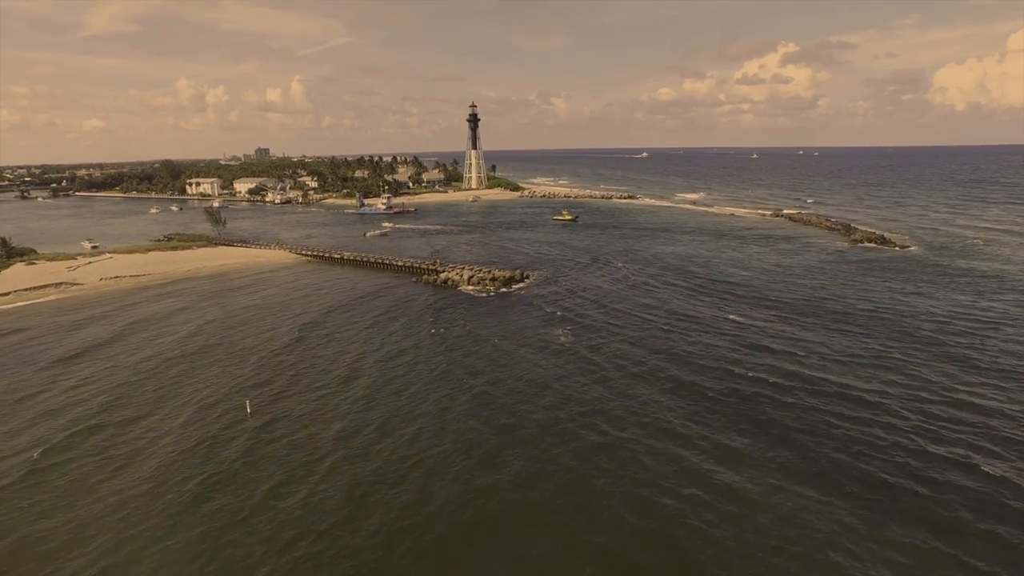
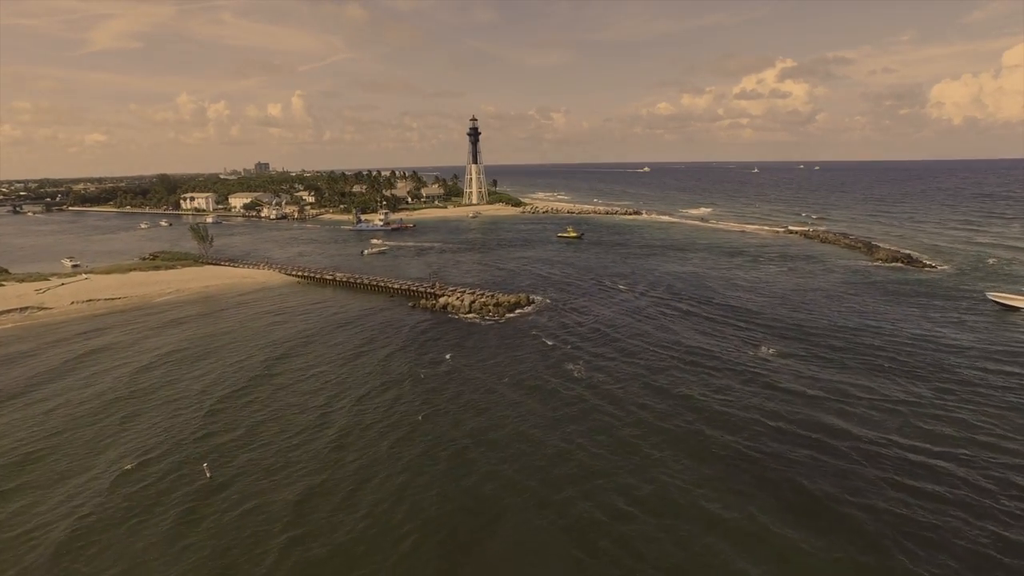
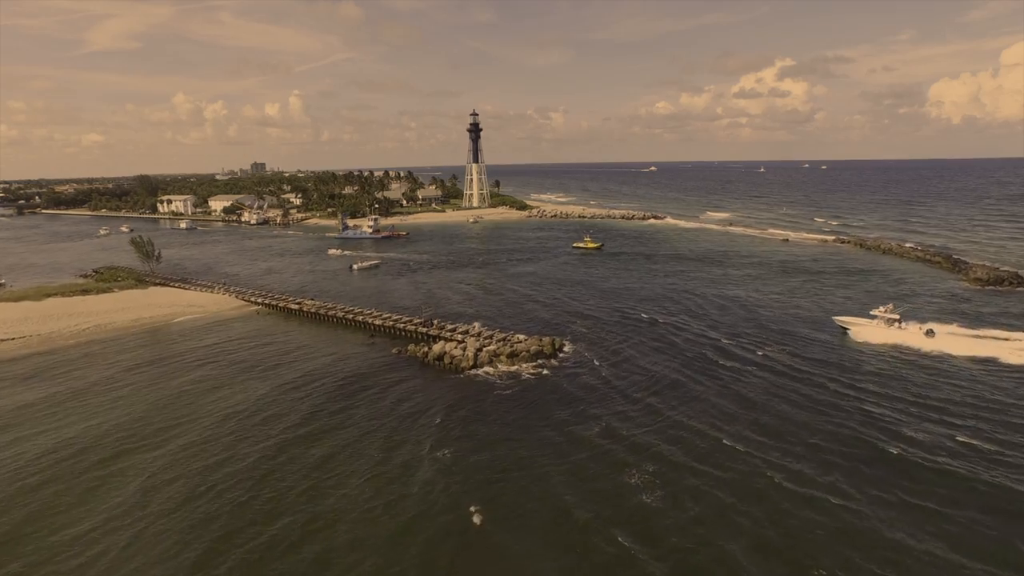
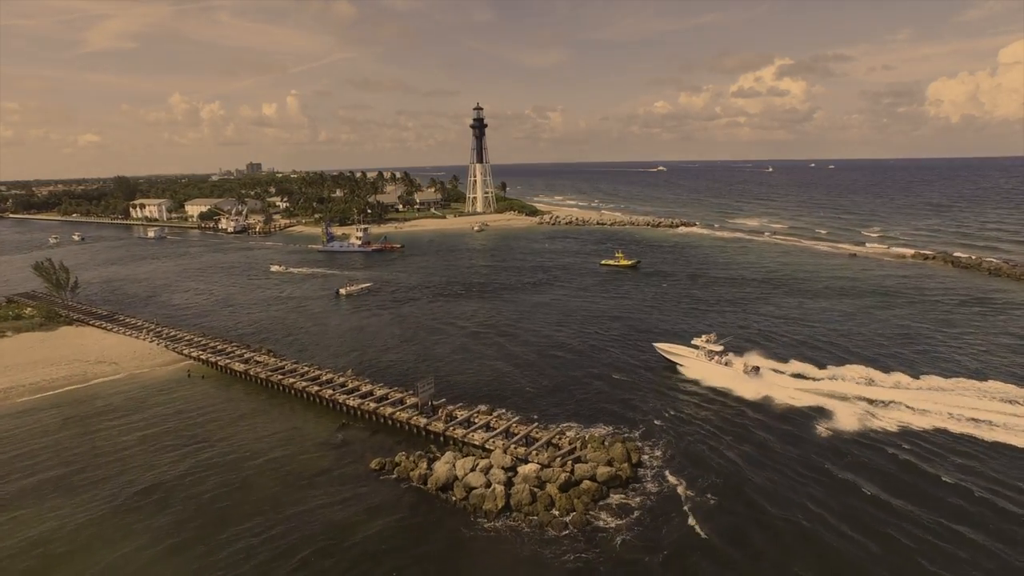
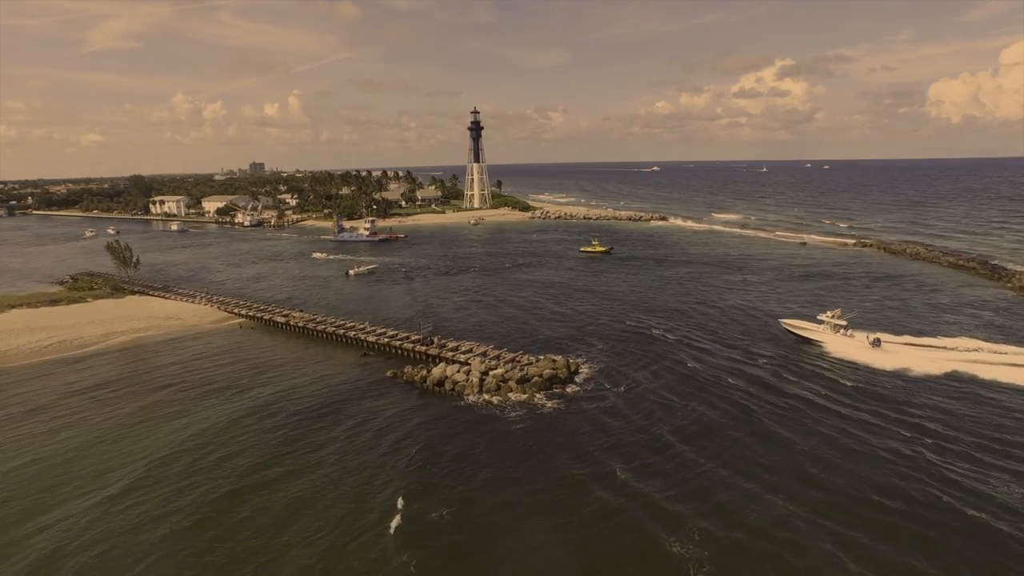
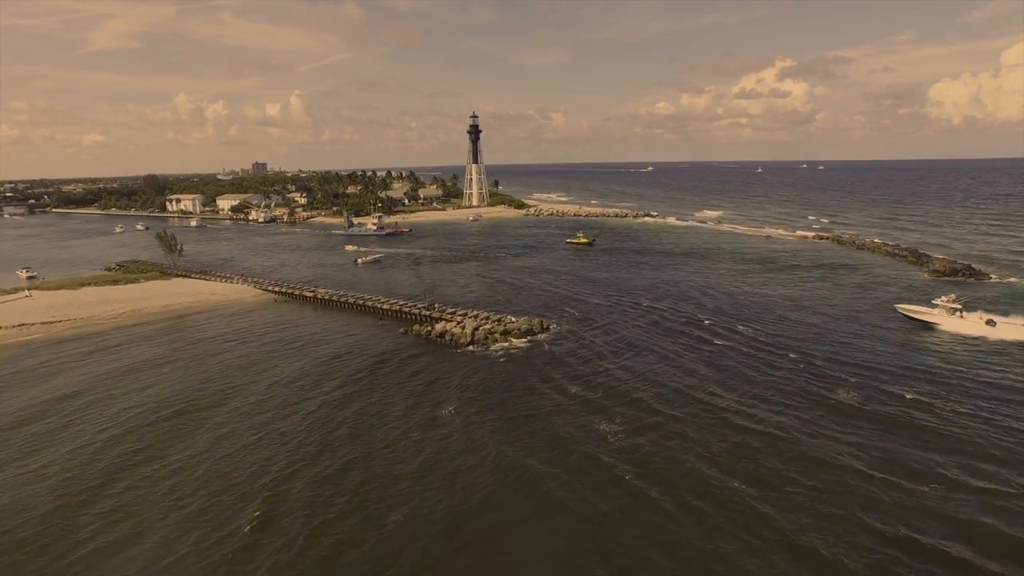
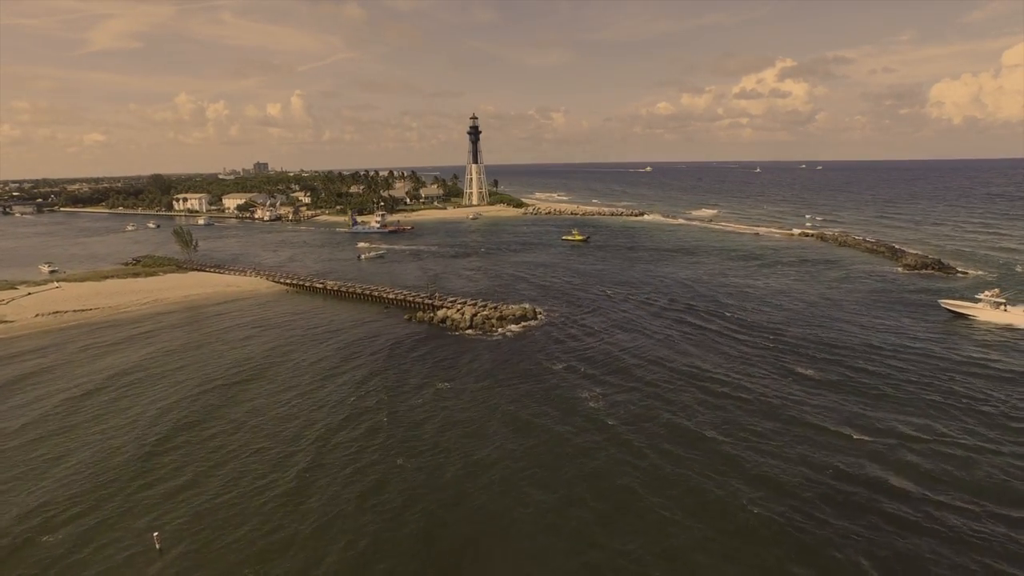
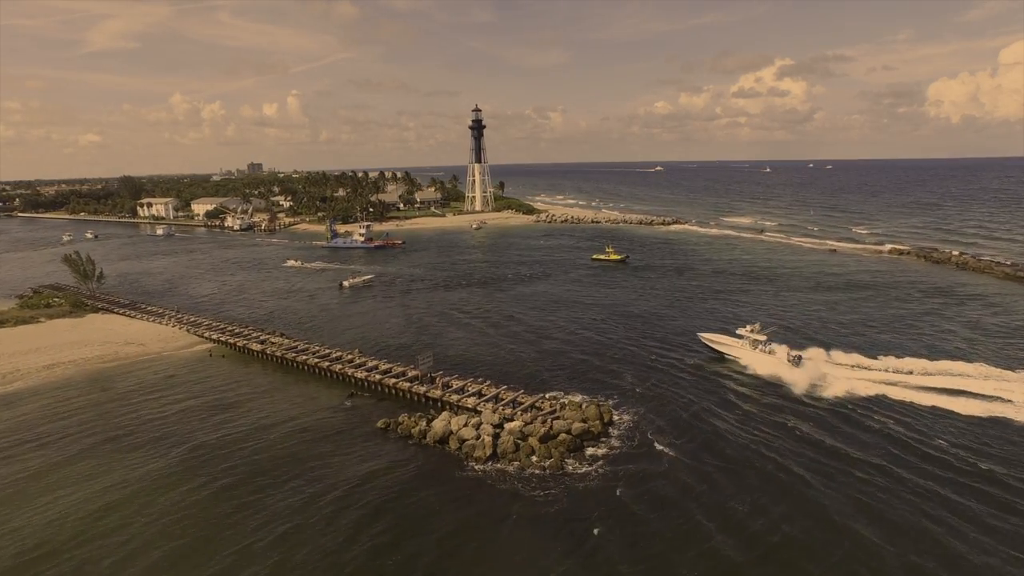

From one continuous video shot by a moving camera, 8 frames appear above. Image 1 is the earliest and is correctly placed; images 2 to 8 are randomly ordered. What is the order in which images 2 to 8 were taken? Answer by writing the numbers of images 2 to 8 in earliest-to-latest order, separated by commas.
2, 7, 6, 3, 5, 8, 4
